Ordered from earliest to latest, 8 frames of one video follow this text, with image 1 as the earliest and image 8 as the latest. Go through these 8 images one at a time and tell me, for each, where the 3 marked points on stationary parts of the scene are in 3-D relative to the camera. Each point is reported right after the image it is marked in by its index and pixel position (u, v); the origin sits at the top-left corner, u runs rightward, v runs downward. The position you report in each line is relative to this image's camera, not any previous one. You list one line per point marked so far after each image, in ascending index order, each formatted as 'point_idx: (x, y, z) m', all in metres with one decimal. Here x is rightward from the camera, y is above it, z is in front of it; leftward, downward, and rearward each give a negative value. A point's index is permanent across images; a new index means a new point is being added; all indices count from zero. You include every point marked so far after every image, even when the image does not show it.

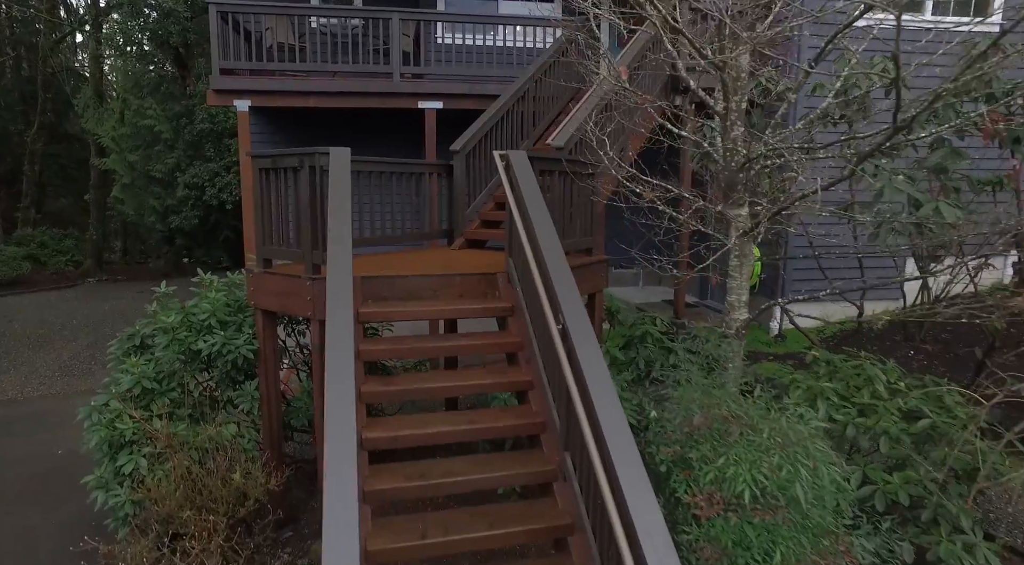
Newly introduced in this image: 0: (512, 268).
0: (0.0, +0.1, +4.8) m
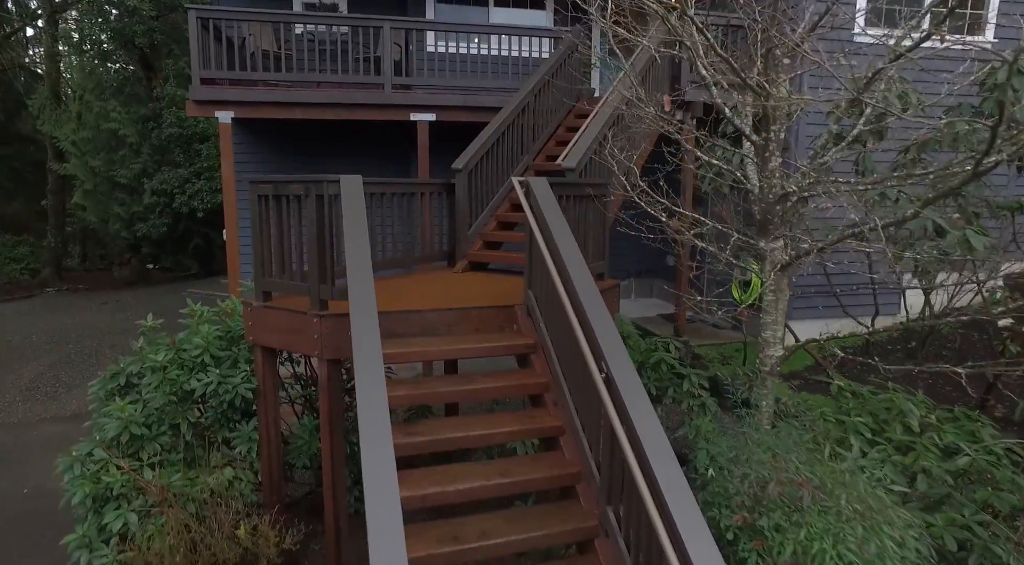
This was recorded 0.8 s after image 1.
0: (+0.1, -0.1, +4.6) m
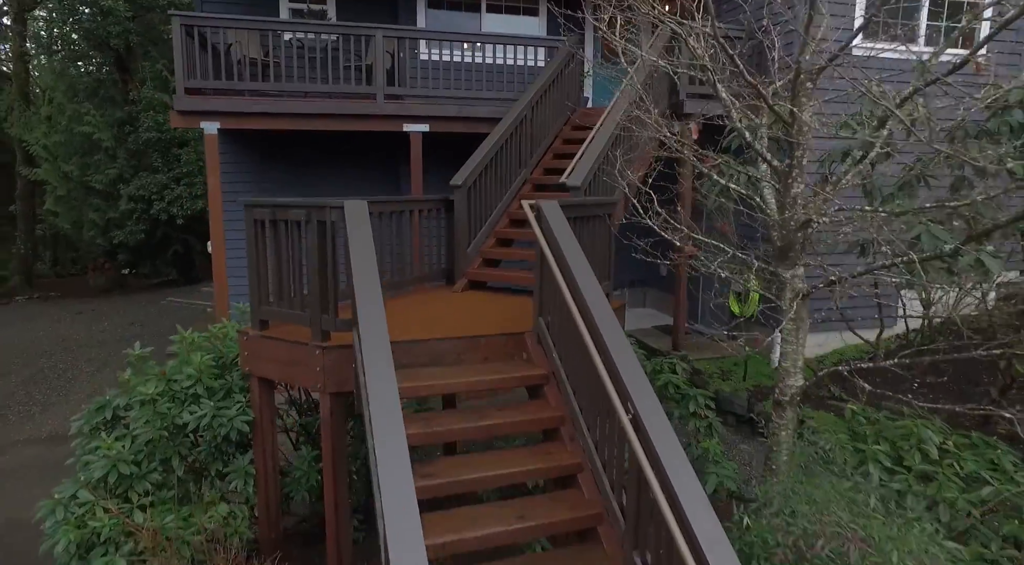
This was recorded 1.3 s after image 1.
0: (+0.2, -0.3, +4.4) m
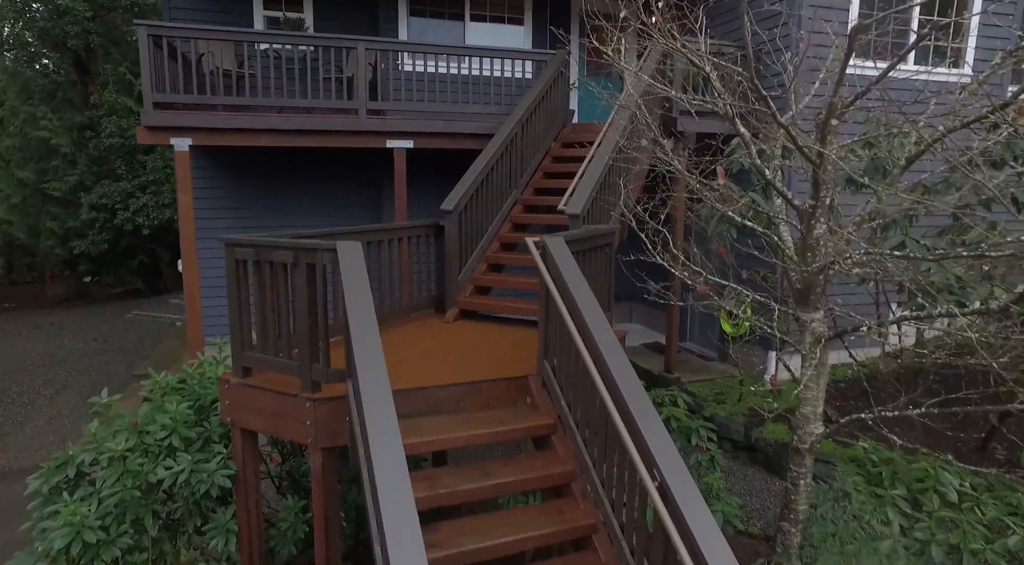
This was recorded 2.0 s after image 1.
0: (+0.2, -0.6, +4.1) m
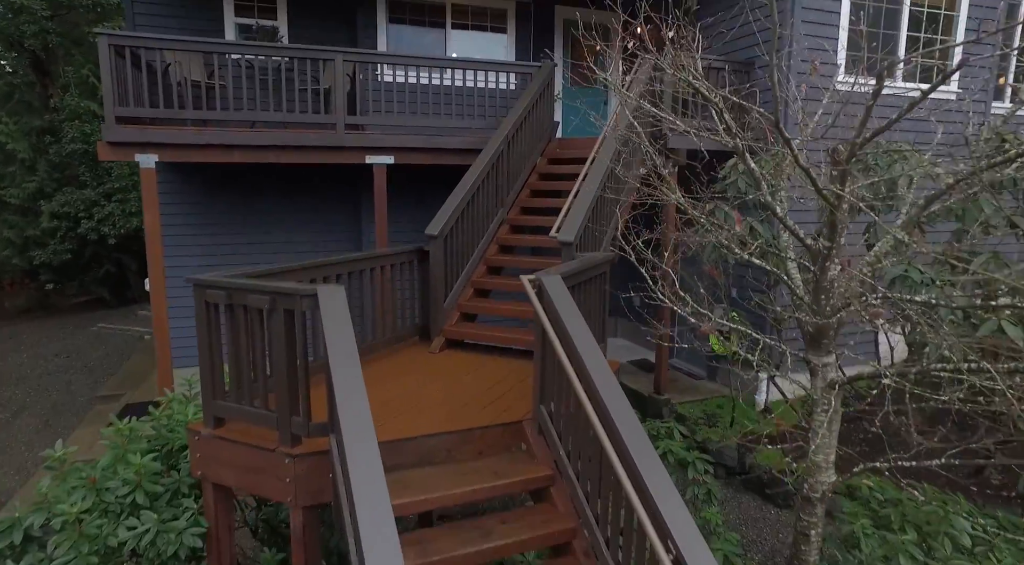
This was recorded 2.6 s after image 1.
0: (+0.2, -0.8, +3.9) m
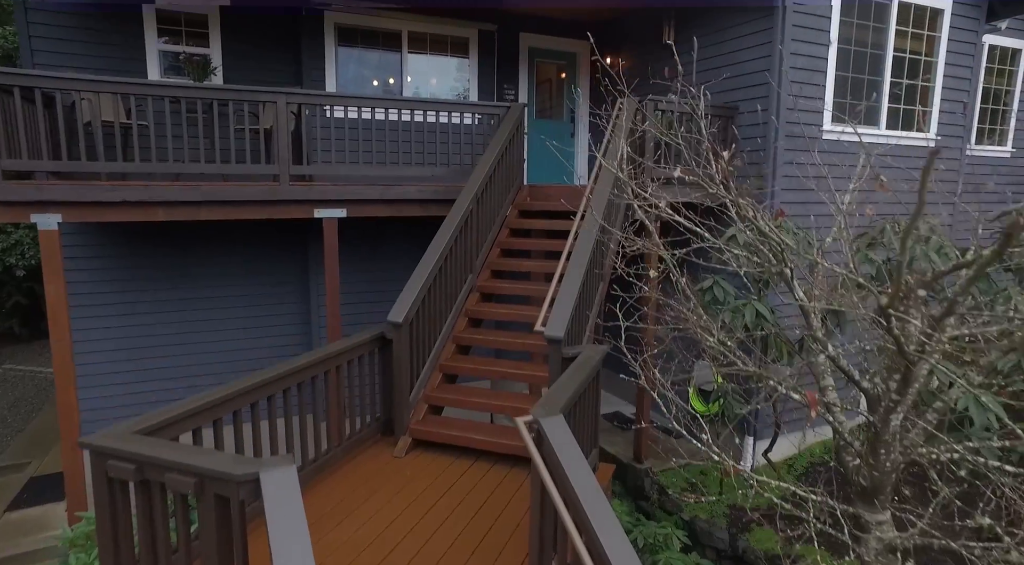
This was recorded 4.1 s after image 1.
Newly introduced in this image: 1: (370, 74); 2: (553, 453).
0: (+0.2, -1.4, +3.2) m
1: (-1.6, +2.4, +7.5) m
2: (+0.2, -0.8, +3.1) m
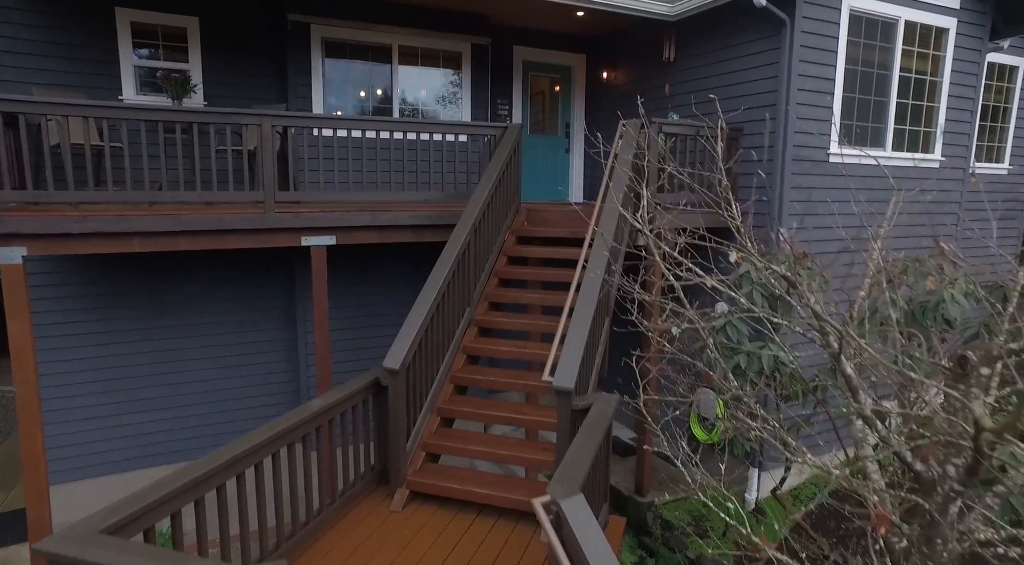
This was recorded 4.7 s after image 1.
0: (+0.2, -1.7, +2.9) m
1: (-1.7, +2.1, +7.2) m
2: (+0.3, -1.1, +2.8) m
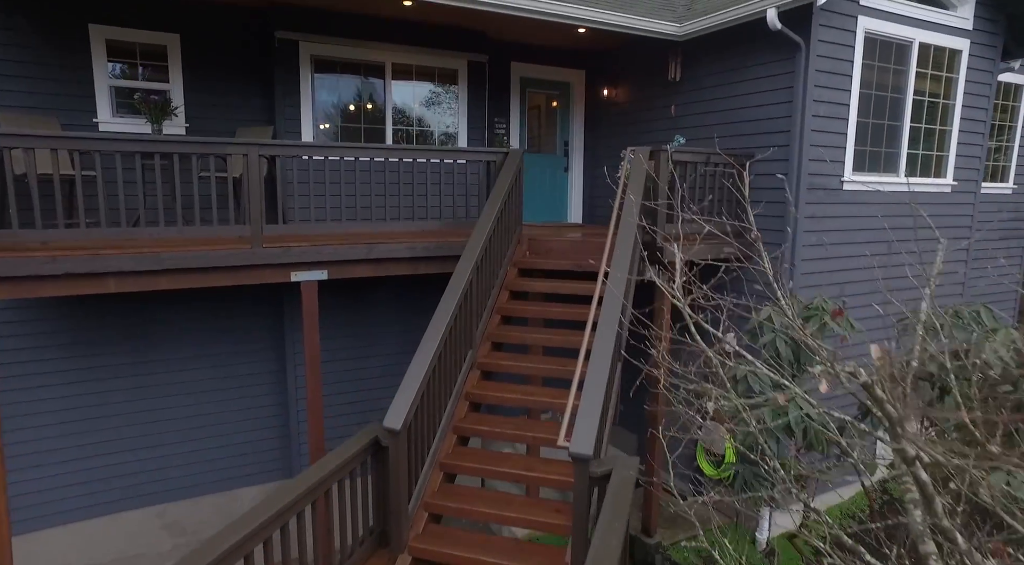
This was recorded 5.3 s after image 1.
0: (+0.3, -2.0, +2.6) m
1: (-1.7, +1.8, +6.8) m
2: (+0.4, -1.4, +2.5) m
